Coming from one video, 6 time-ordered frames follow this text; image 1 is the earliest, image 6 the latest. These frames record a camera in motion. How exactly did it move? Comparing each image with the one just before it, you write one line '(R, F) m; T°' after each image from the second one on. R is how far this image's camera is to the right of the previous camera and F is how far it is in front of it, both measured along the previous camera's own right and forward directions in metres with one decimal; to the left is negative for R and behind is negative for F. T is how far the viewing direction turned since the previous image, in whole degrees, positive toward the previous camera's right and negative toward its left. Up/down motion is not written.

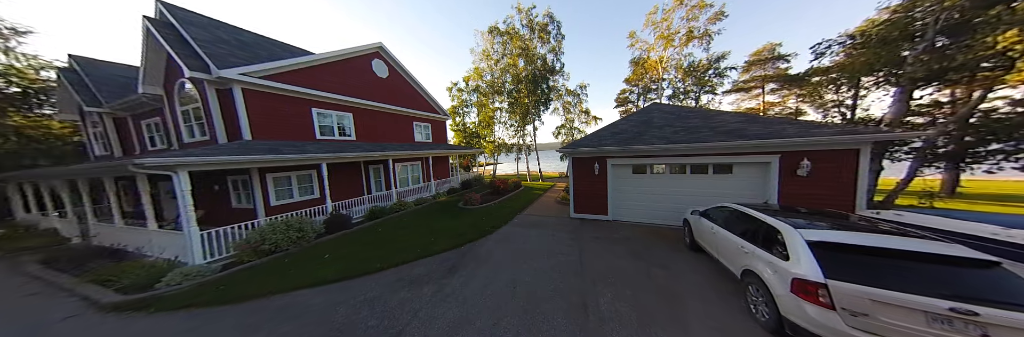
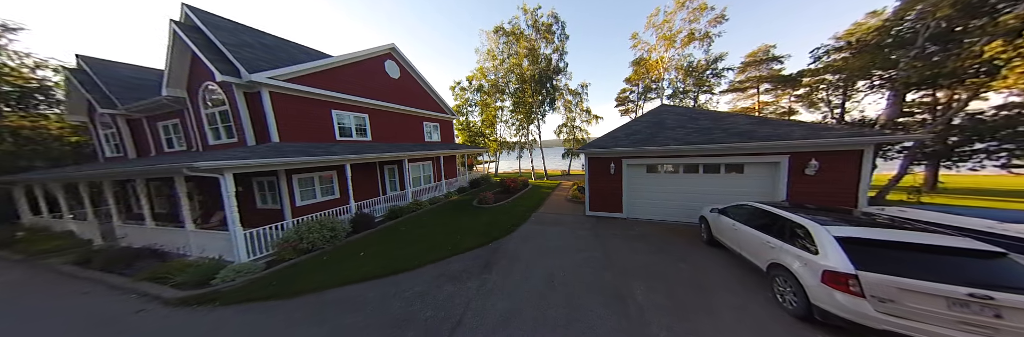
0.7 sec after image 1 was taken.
(-0.9, -0.3) m; +1°
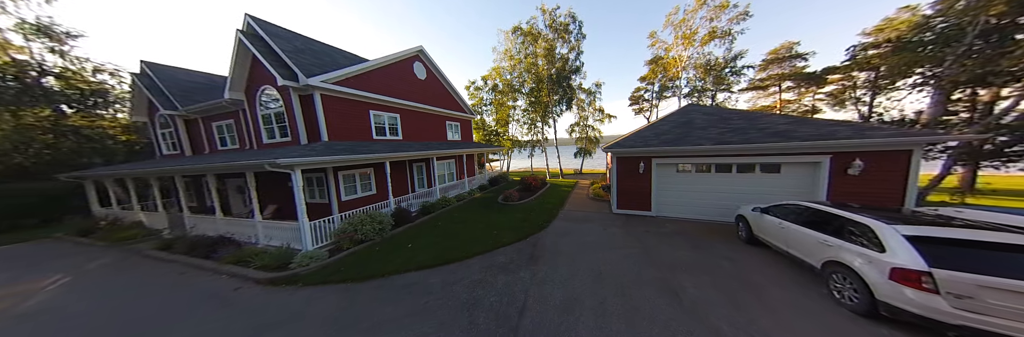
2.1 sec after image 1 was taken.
(-1.0, -0.3) m; -2°
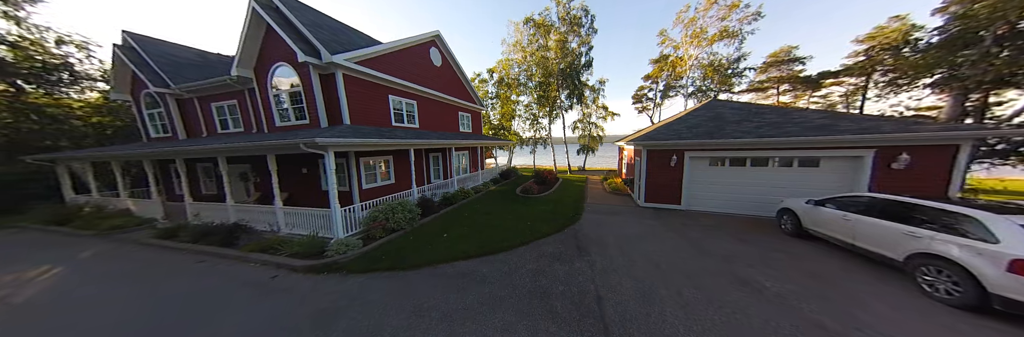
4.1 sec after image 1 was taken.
(-1.5, +0.3) m; +2°
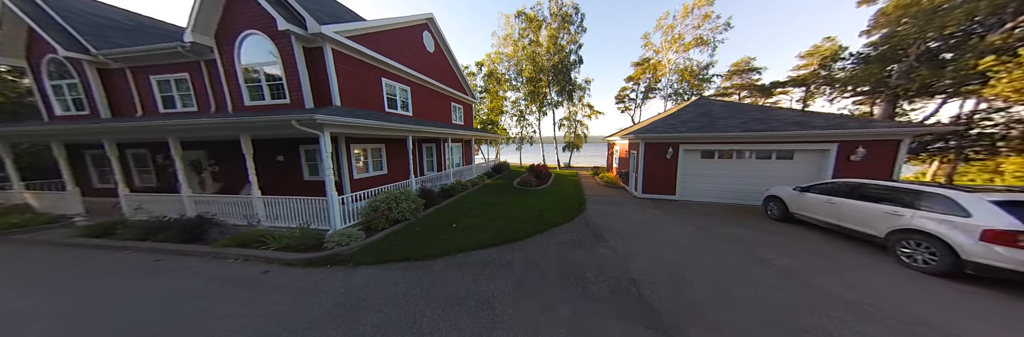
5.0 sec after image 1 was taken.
(-1.0, +0.3) m; +5°
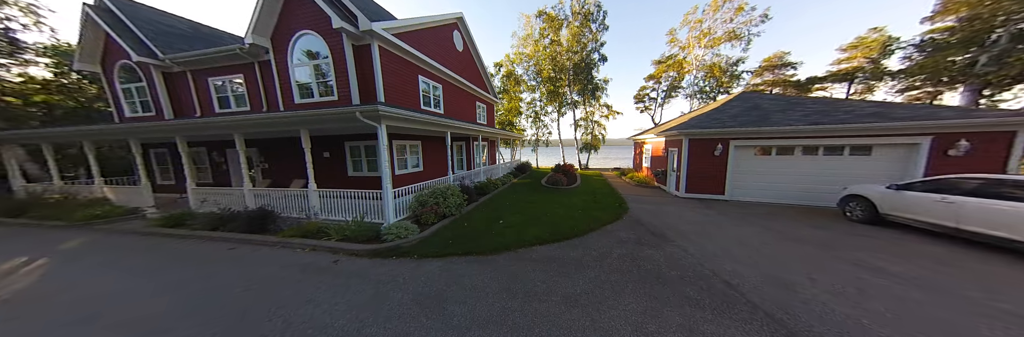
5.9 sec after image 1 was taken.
(-1.1, +0.2) m; -3°
